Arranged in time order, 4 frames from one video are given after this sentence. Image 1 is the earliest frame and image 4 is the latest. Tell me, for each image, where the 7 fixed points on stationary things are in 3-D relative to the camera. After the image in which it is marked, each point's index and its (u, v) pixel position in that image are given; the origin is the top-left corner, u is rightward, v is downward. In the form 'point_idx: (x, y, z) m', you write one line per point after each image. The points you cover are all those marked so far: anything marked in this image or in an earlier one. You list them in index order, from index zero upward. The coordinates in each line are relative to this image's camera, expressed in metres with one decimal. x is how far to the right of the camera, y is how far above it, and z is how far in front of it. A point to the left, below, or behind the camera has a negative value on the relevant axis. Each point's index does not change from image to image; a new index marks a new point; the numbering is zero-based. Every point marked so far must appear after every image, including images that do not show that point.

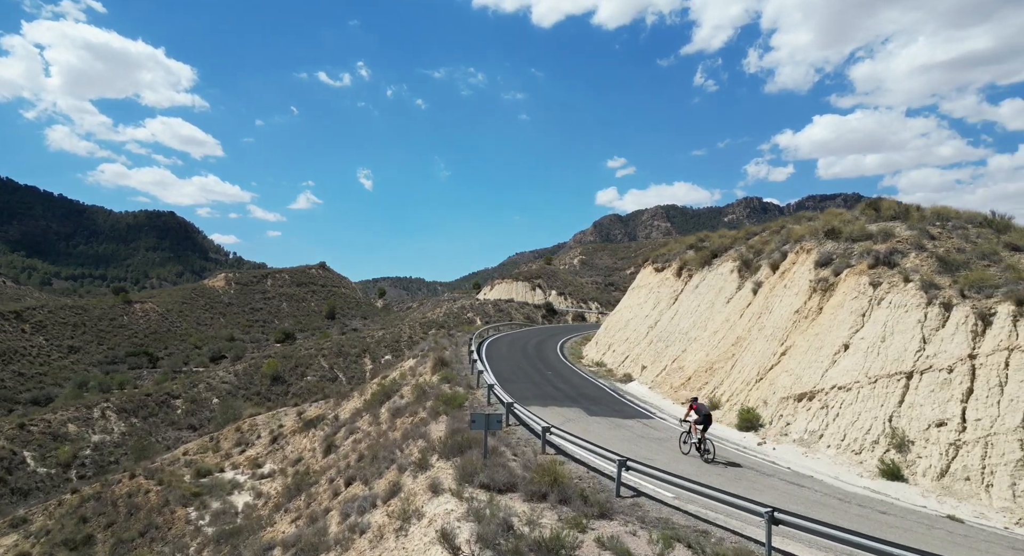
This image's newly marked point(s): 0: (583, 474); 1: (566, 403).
0: (+1.3, -3.6, +11.4) m
1: (+1.7, -3.7, +18.6) m
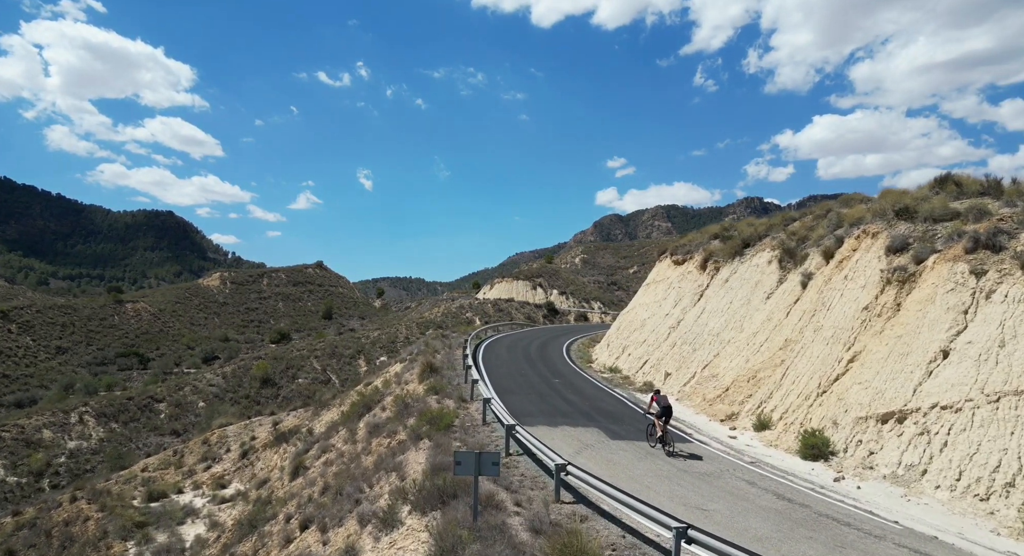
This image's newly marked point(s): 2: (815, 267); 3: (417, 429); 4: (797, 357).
0: (+1.3, -3.3, +7.8) m
1: (+1.7, -3.4, +15.1) m
2: (+8.8, +0.3, +18.1) m
3: (-2.2, -3.5, +14.4) m
4: (+7.2, -2.0, +15.8) m
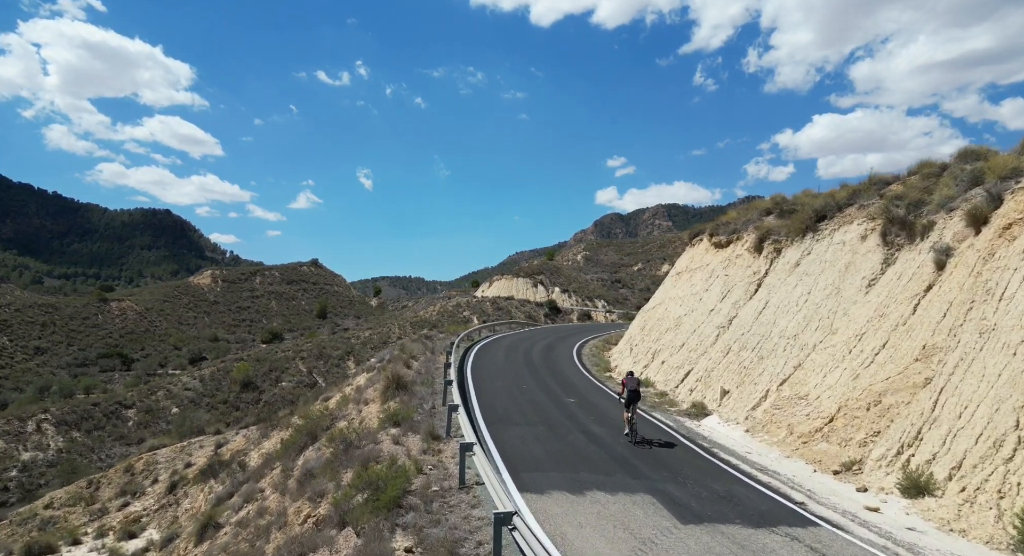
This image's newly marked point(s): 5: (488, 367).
0: (+1.3, -2.9, +2.1) m
1: (+1.6, -3.0, +9.3) m
2: (+8.7, +0.8, +12.4) m
3: (-2.2, -3.0, +8.7) m
4: (+7.2, -1.6, +10.1) m
5: (-0.7, -2.8, +19.8) m
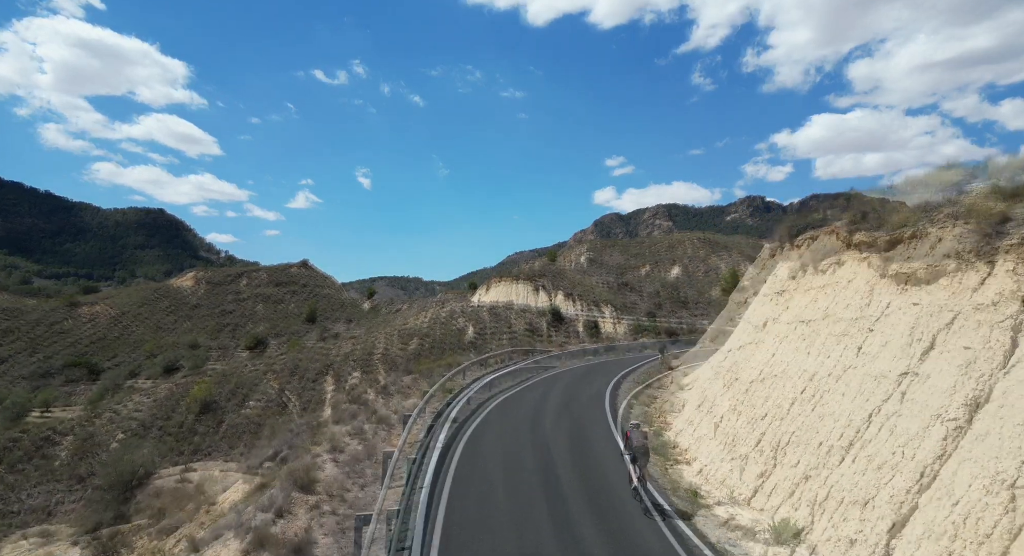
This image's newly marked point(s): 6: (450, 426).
0: (+1.4, -3.7, -7.6) m
1: (+1.7, -3.8, -0.3) m
2: (+8.8, 0.0, +2.7) m
3: (-2.1, -3.8, -1.0) m
4: (+7.3, -2.4, +0.4) m
5: (-0.6, -3.6, +10.1) m
6: (-1.9, -3.5, +16.8) m
